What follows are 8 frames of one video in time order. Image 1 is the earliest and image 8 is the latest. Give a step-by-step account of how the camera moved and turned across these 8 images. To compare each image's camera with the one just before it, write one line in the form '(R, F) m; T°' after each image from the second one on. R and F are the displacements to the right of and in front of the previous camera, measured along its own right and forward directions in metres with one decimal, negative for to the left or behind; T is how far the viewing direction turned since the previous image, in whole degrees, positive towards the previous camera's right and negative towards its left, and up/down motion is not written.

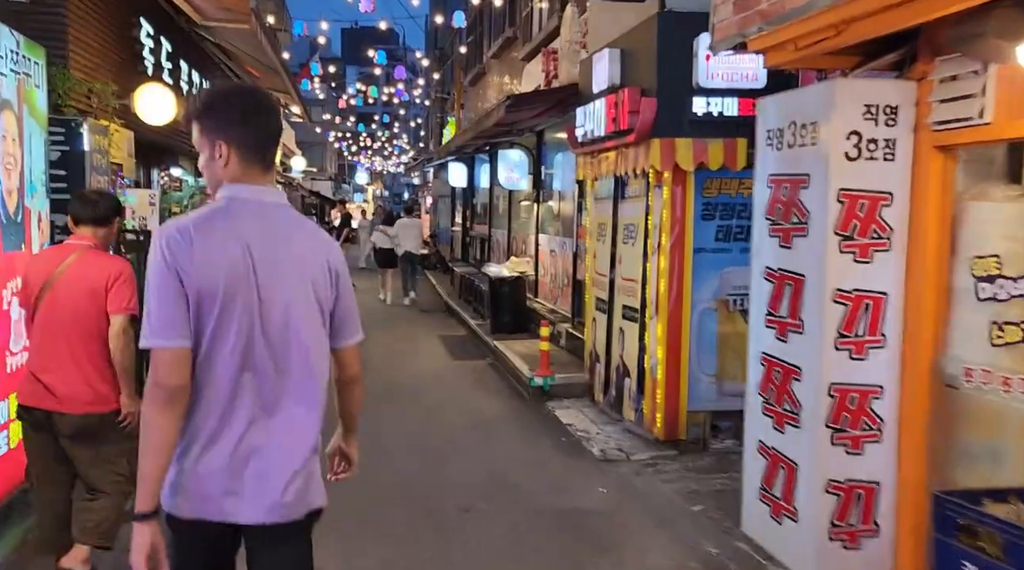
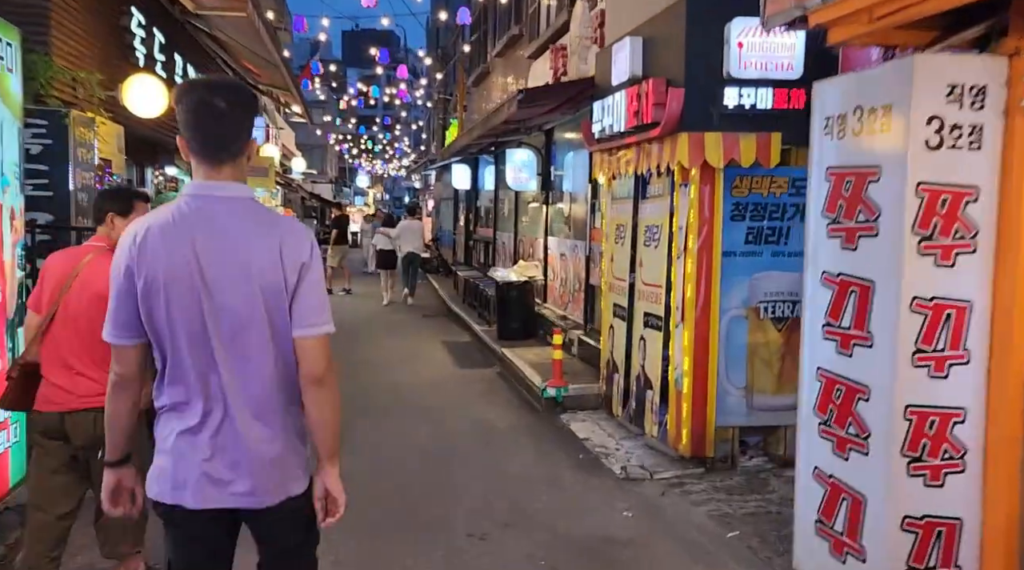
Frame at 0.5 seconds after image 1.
(-0.1, +0.5) m; 0°
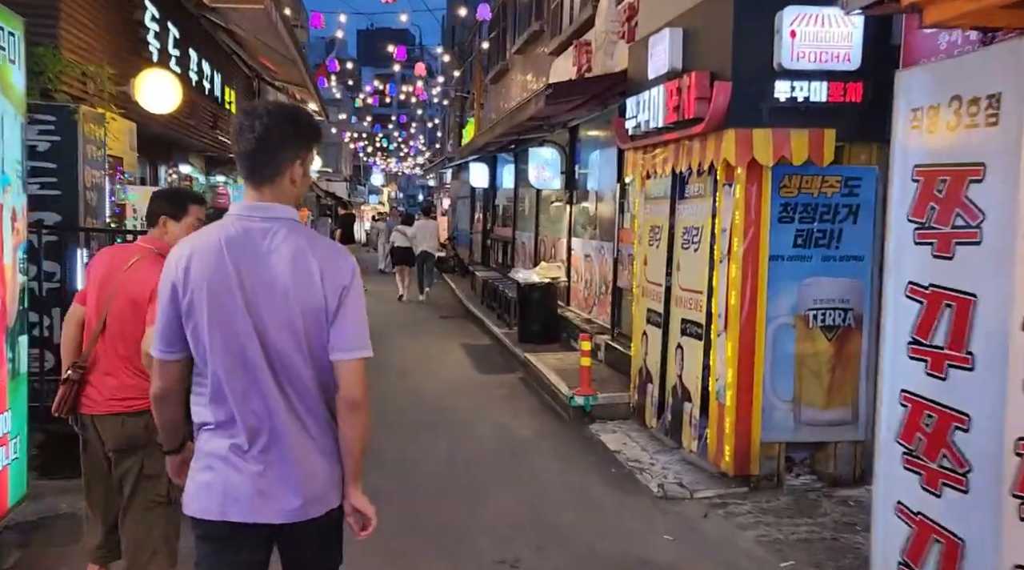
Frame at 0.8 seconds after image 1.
(-0.1, +0.4) m; -1°
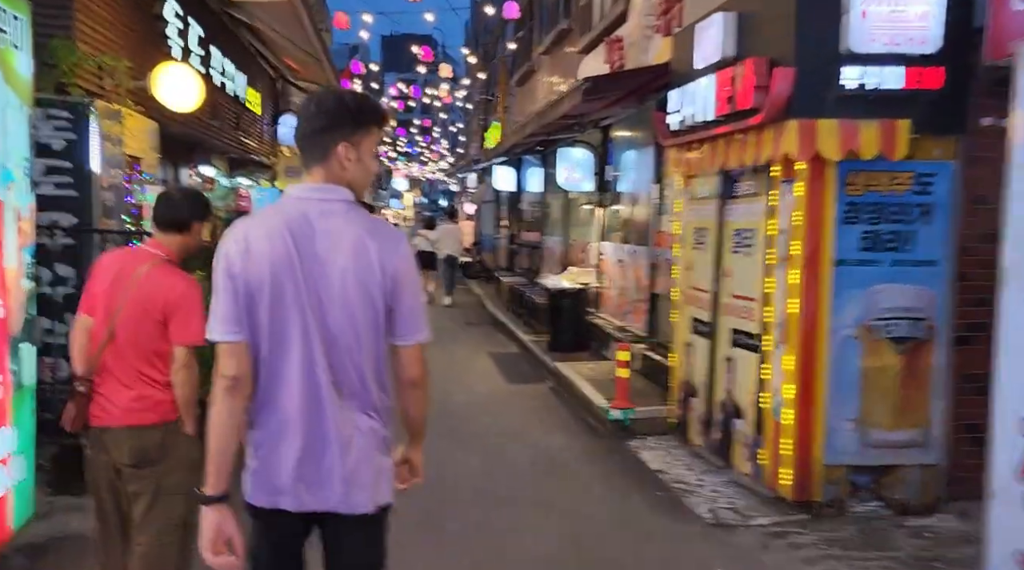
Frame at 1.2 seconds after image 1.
(-0.1, +0.5) m; -1°
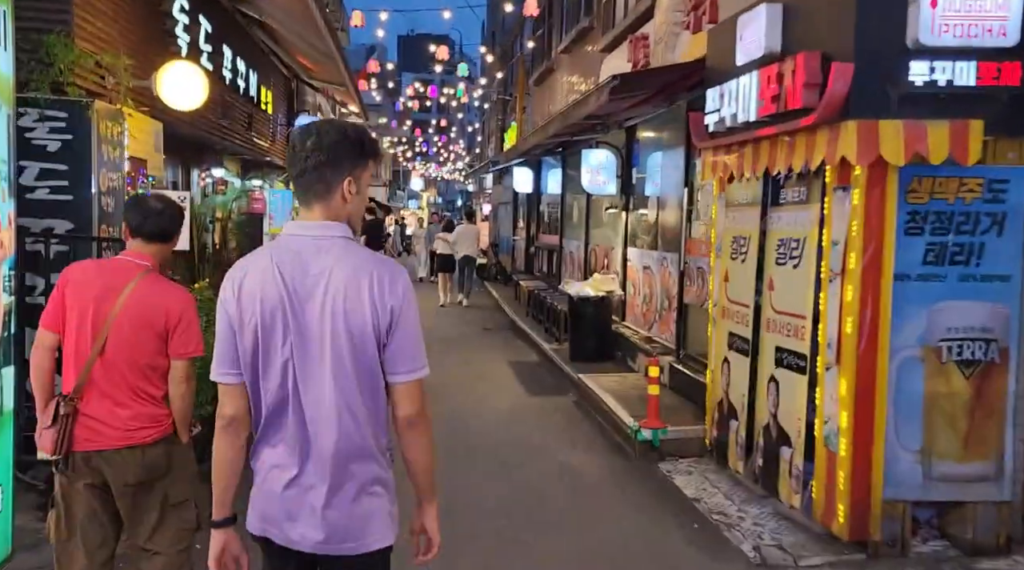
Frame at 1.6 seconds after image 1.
(-0.1, +0.5) m; -1°
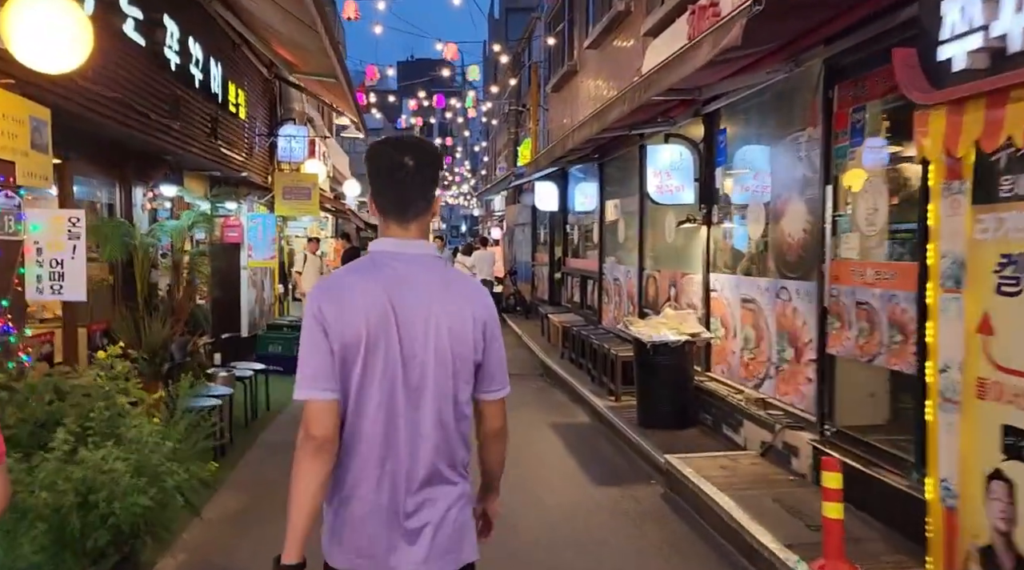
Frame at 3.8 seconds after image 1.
(-0.4, +2.9) m; 0°
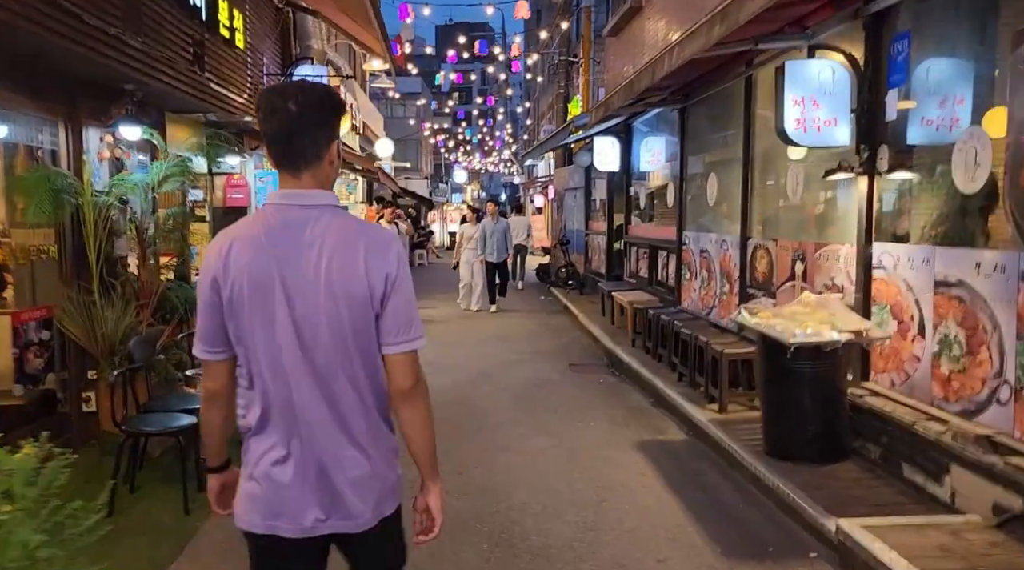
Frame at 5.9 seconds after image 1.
(-0.3, +2.4) m; -2°
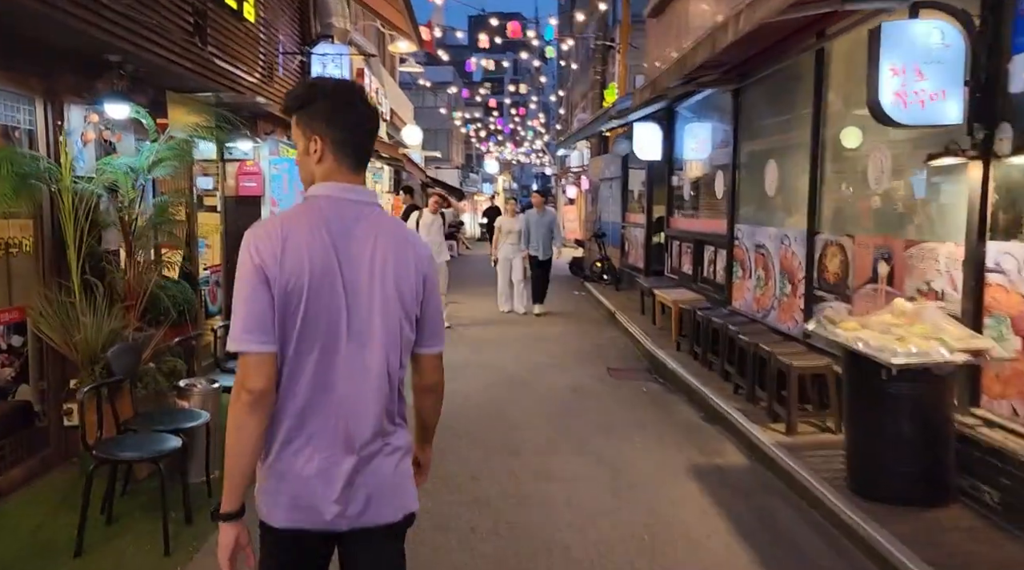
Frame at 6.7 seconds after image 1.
(-0.1, +1.0) m; -2°
